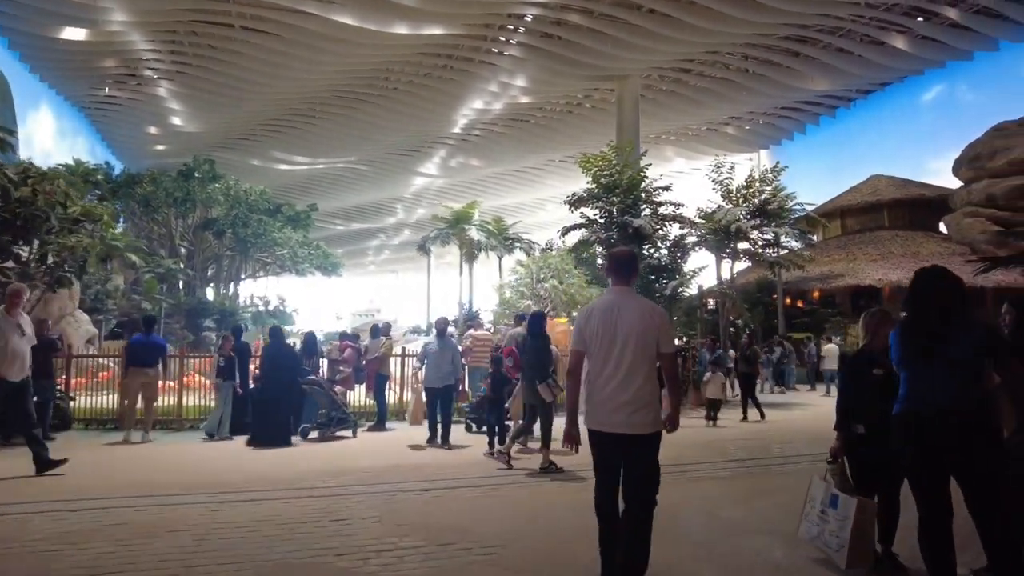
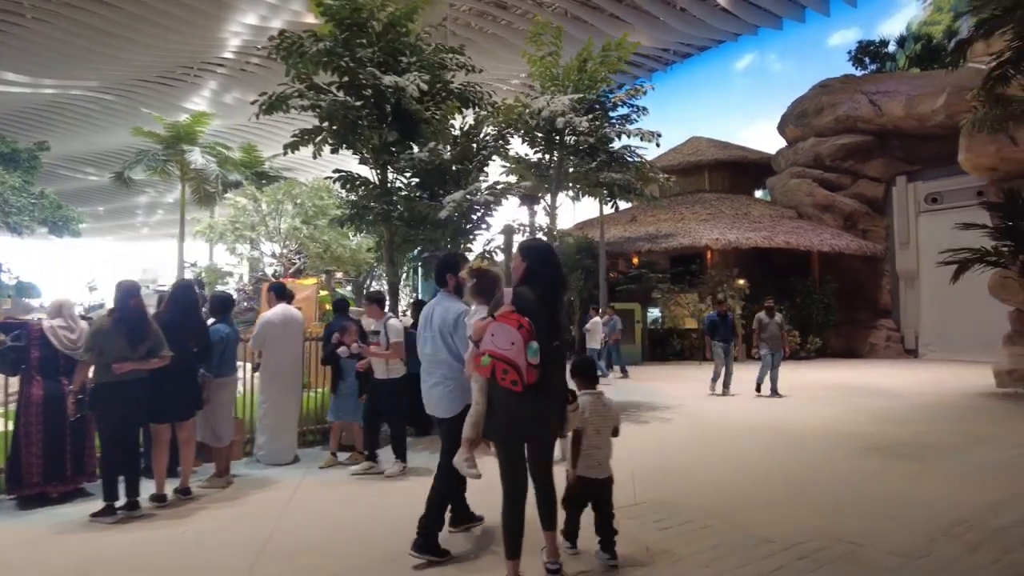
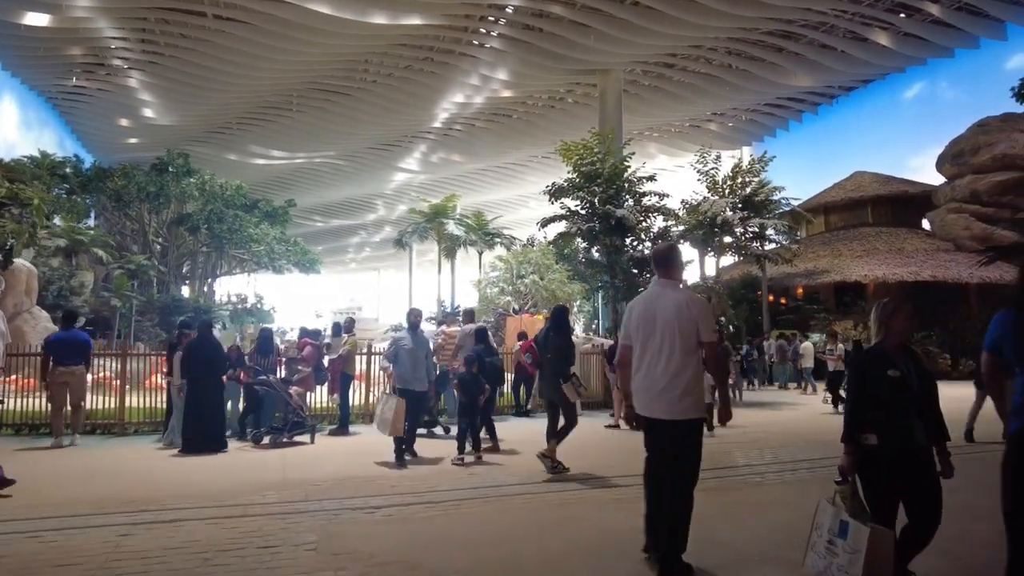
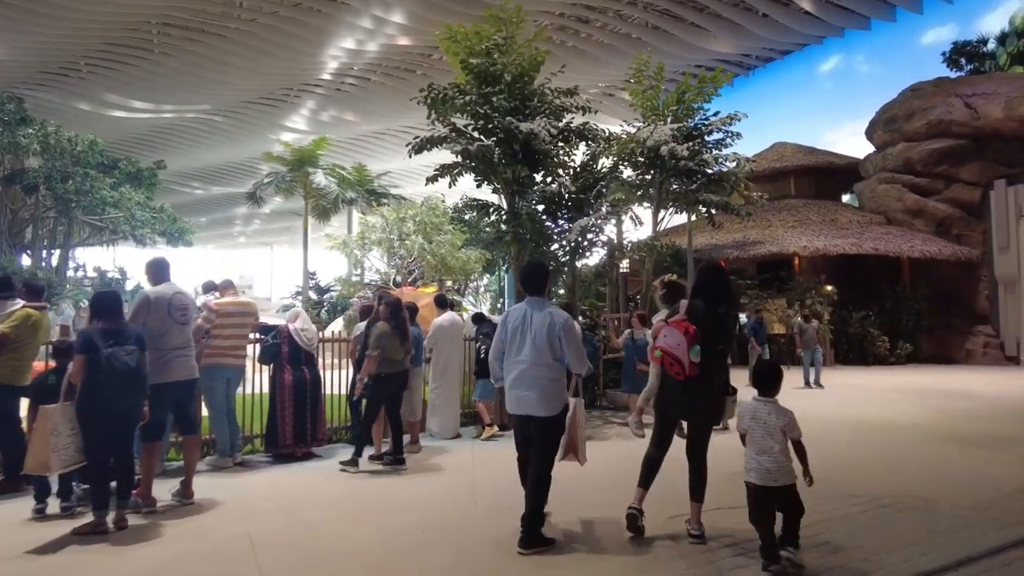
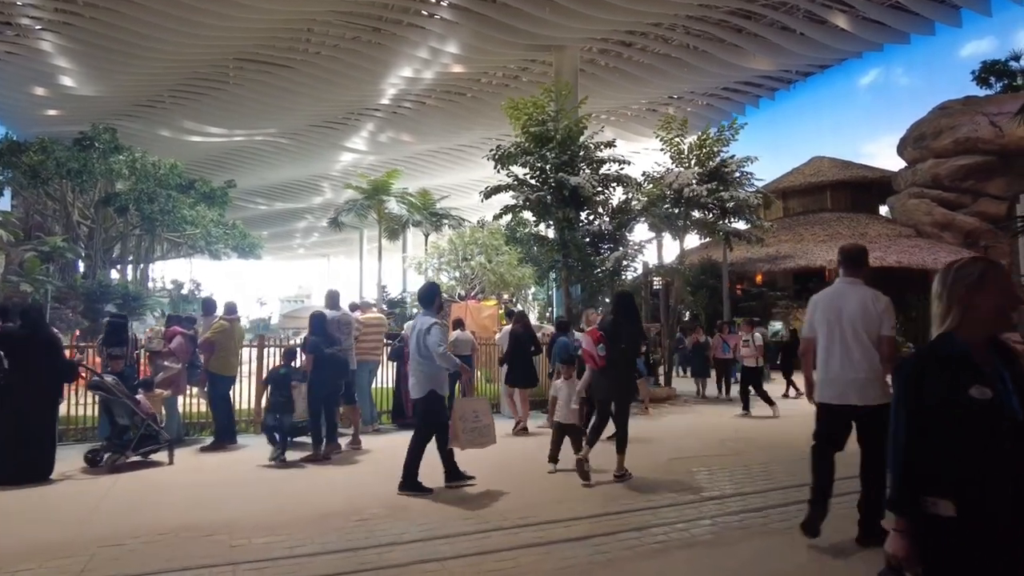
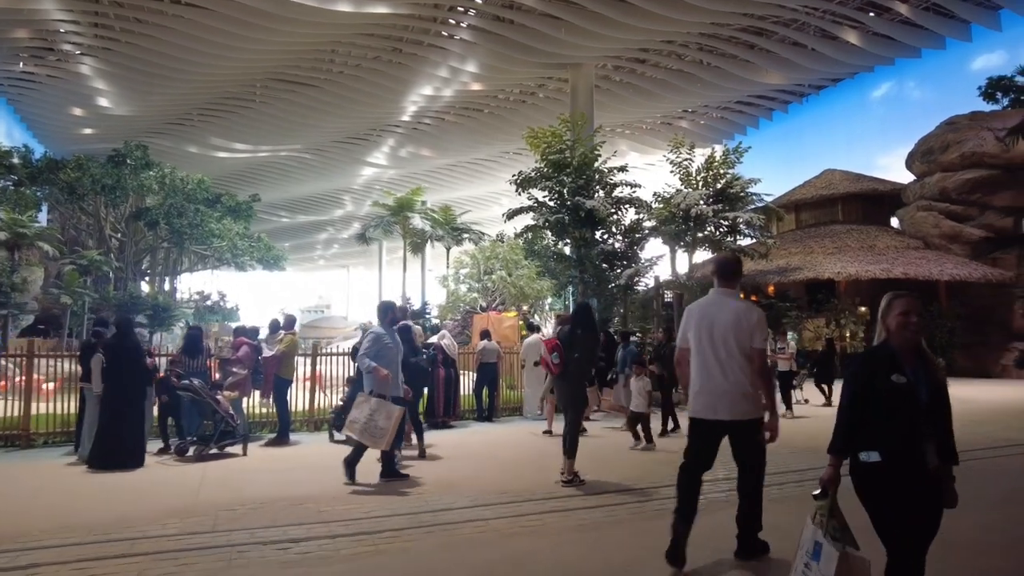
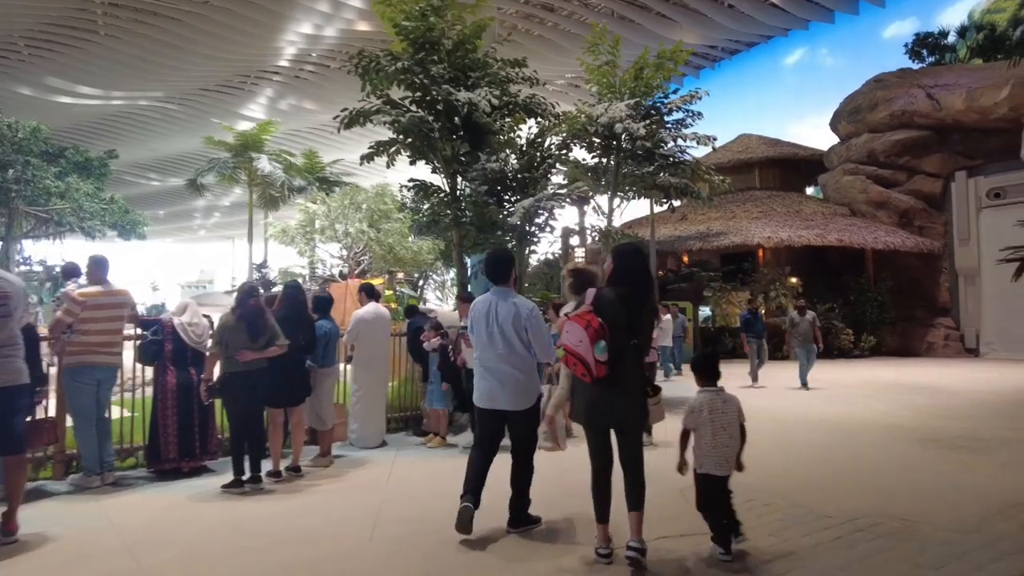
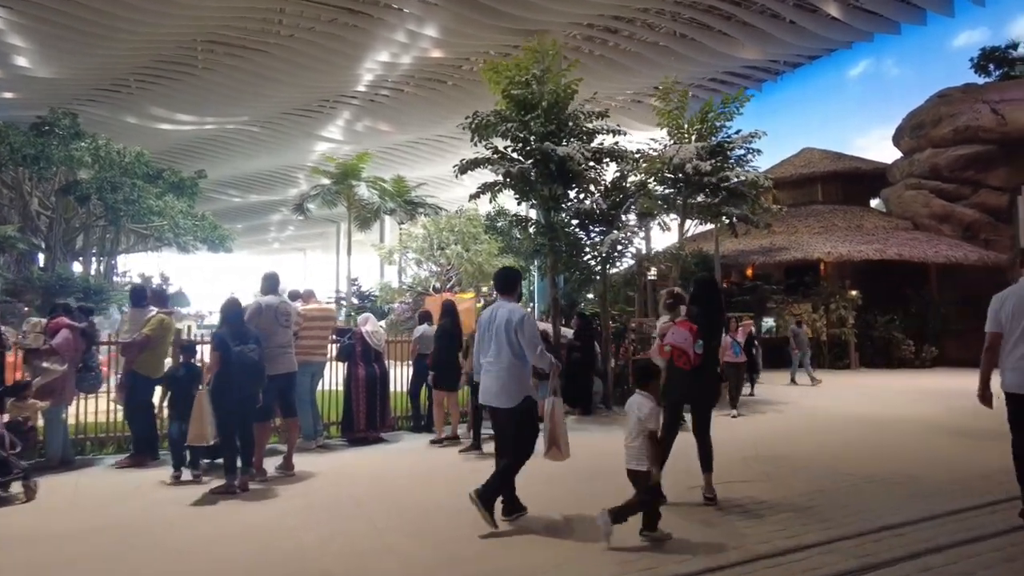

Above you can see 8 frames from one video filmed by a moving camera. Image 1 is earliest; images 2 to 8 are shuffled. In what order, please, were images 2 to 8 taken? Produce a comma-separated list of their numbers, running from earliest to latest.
3, 6, 5, 8, 4, 7, 2
